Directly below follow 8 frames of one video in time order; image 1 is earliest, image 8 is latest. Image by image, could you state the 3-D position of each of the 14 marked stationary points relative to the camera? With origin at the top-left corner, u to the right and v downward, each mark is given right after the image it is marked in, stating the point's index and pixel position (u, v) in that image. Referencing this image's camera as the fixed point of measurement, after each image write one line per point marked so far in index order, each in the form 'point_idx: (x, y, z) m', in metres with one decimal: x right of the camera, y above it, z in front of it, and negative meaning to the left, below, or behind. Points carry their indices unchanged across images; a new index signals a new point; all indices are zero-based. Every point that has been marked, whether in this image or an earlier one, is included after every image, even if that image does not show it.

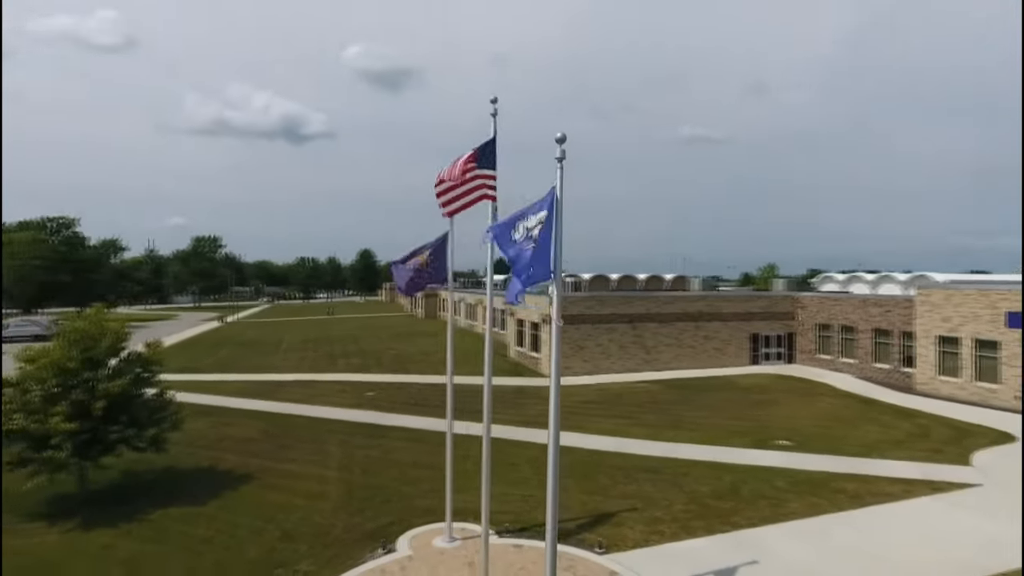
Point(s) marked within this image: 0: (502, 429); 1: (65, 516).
0: (-0.3, -4.4, +19.9) m
1: (-9.5, -4.8, +13.5) m
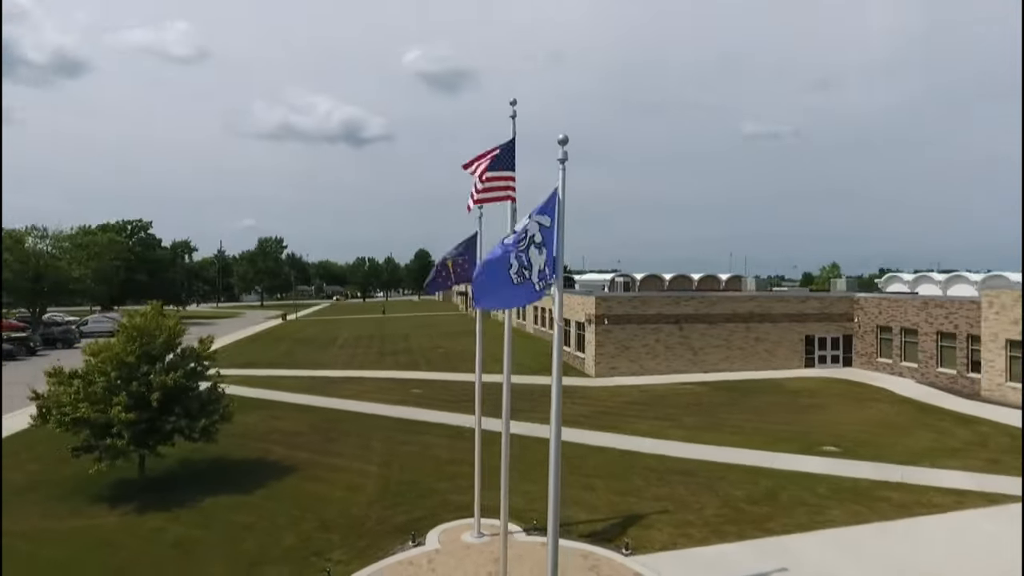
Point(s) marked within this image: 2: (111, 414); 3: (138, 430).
0: (+0.9, -4.4, +20.0) m
1: (-8.8, -4.8, +14.4) m
2: (-8.9, -2.8, +13.9) m
3: (-8.5, -3.2, +14.3) m
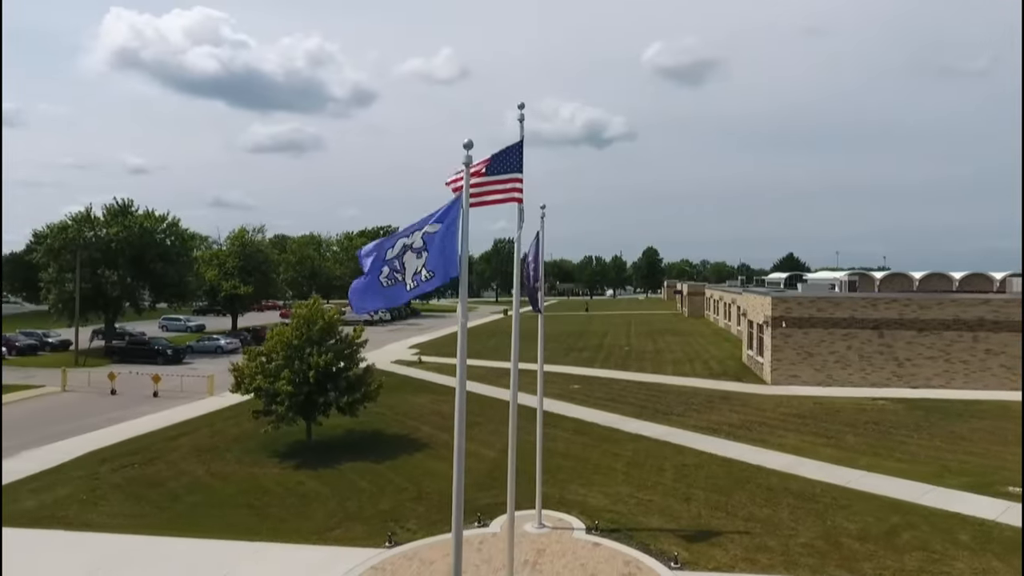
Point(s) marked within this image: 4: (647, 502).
0: (+4.9, -4.4, +19.2) m
1: (-6.2, -4.7, +17.7) m
2: (-6.4, -2.7, +17.2) m
3: (-5.9, -3.1, +17.4) m
4: (+2.9, -4.6, +13.7) m
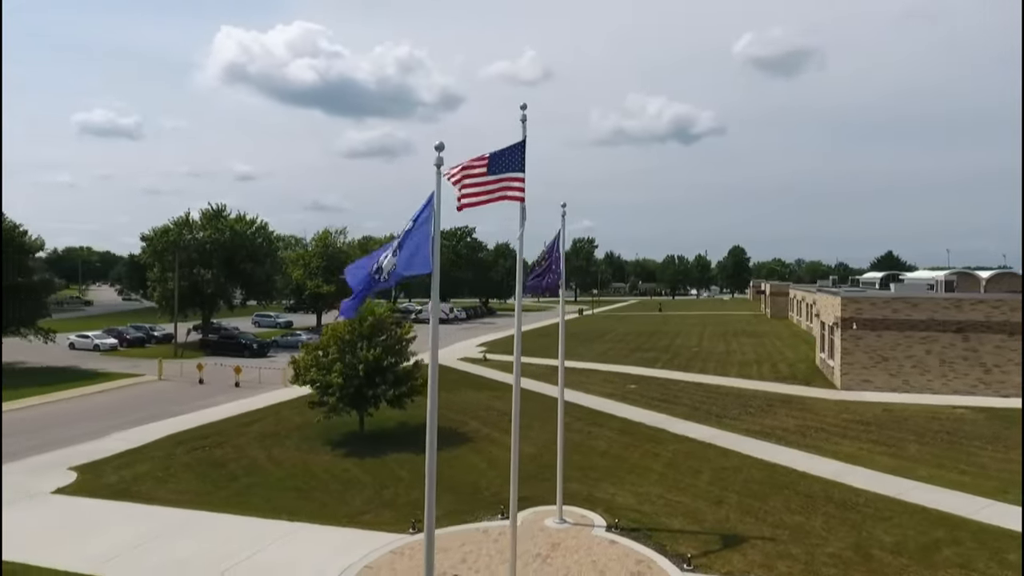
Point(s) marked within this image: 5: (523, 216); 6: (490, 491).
0: (+6.2, -4.3, +18.6) m
1: (-5.0, -4.6, +18.7) m
2: (-5.3, -2.6, +18.2) m
3: (-4.7, -3.0, +18.4) m
4: (+3.4, -4.6, +13.4) m
5: (+0.2, +1.1, +9.8) m
6: (-0.5, -4.7, +14.7) m
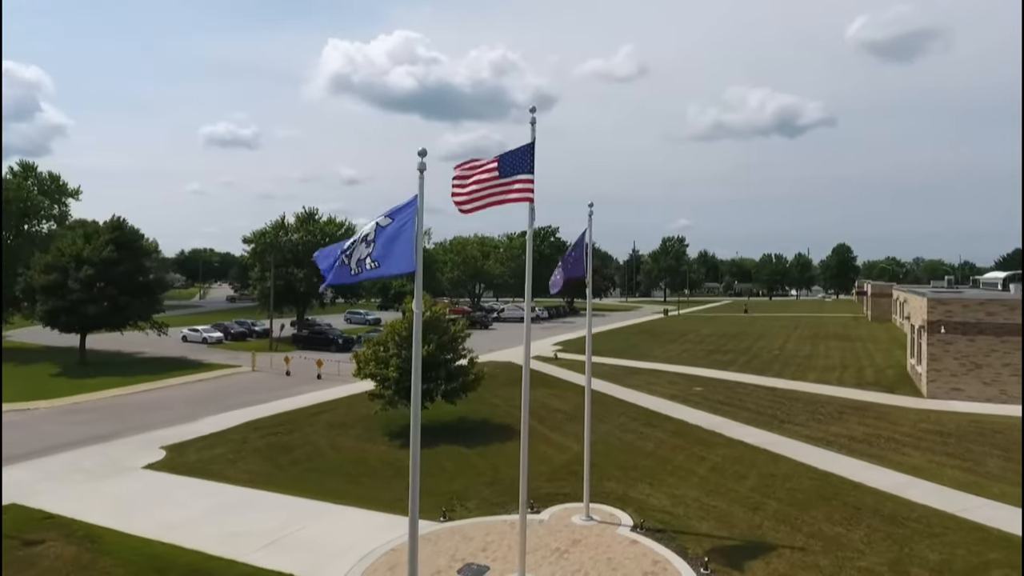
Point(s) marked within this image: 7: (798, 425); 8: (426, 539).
0: (+7.6, -4.3, +17.9) m
1: (-3.5, -4.6, +19.6) m
2: (-3.8, -2.6, +19.2) m
3: (-3.2, -3.0, +19.3) m
4: (+4.1, -4.6, +13.2) m
5: (+0.3, +1.1, +10.0) m
6: (+0.3, -4.7, +15.0) m
7: (+8.9, -4.3, +19.7) m
8: (-1.6, -4.7, +11.8) m
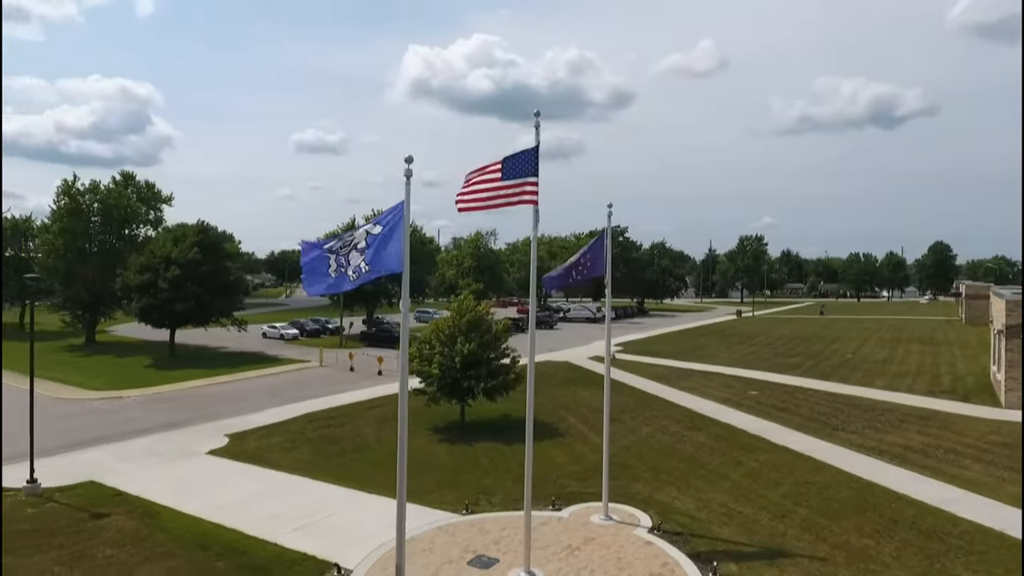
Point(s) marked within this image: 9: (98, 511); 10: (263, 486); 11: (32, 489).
0: (+8.6, -4.4, +17.1) m
1: (-2.2, -4.6, +20.2) m
2: (-2.6, -2.6, +19.8) m
3: (-2.0, -3.0, +19.8) m
4: (+4.5, -4.6, +12.9) m
5: (+0.4, +1.1, +10.2) m
6: (+1.0, -4.7, +15.2) m
7: (+10.1, -4.3, +18.7) m
8: (-1.3, -4.7, +12.3) m
9: (-9.2, -5.0, +14.1) m
10: (-6.1, -4.8, +15.5) m
11: (-11.4, -4.8, +15.1) m
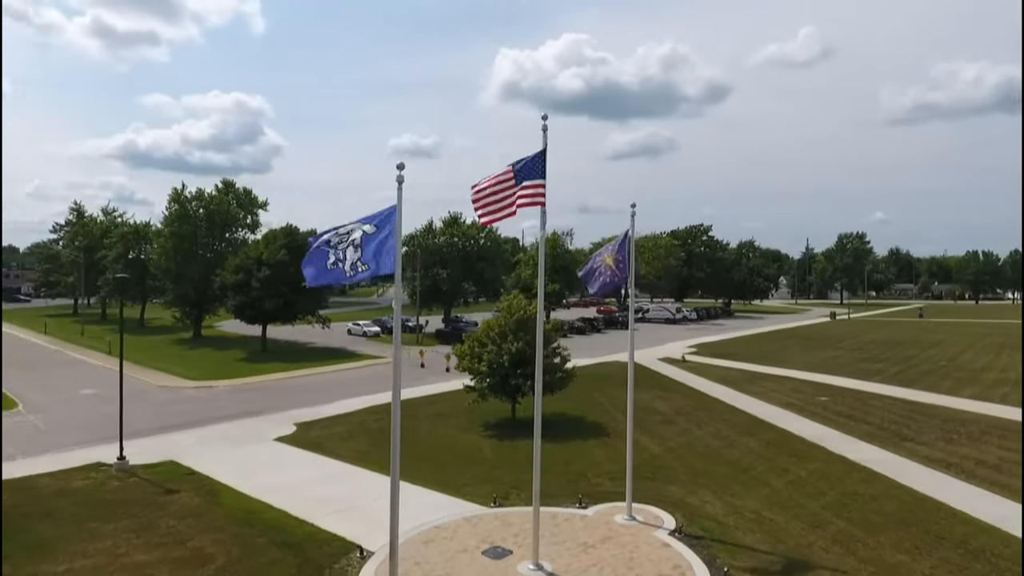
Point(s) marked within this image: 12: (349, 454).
0: (+9.6, -4.4, +16.1) m
1: (-0.6, -4.6, +20.6) m
2: (-1.0, -2.5, +20.3) m
3: (-0.5, -3.0, +20.3) m
4: (+5.0, -4.6, +12.5) m
5: (+0.5, +1.1, +10.4) m
6: (+1.9, -4.7, +15.3) m
7: (+11.3, -4.3, +17.5) m
8: (-0.9, -4.7, +12.7) m
9: (-8.4, -4.9, +15.6) m
10: (-5.1, -4.8, +16.6) m
11: (-10.5, -4.8, +17.0) m
12: (-4.7, -4.8, +18.5) m
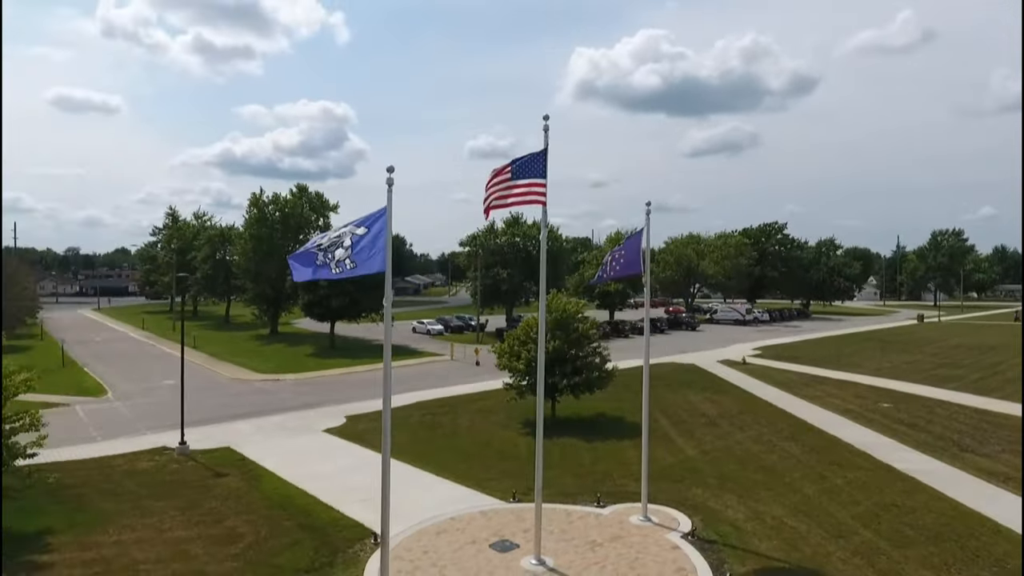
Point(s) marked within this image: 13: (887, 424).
0: (+10.2, -4.4, +15.1) m
1: (+0.6, -4.5, +20.8) m
2: (+0.2, -2.5, +20.6) m
3: (+0.7, -2.9, +20.5) m
4: (+5.2, -4.5, +12.0) m
5: (+0.6, +1.2, +10.5) m
6: (+2.4, -4.6, +15.2) m
7: (+12.1, -4.3, +16.2) m
8: (-0.6, -4.6, +13.0) m
9: (-7.7, -4.9, +16.8) m
10: (-4.3, -4.8, +17.4) m
11: (-9.6, -4.7, +18.4) m
12: (-3.7, -4.8, +19.2) m
13: (+11.7, -4.3, +19.8) m
